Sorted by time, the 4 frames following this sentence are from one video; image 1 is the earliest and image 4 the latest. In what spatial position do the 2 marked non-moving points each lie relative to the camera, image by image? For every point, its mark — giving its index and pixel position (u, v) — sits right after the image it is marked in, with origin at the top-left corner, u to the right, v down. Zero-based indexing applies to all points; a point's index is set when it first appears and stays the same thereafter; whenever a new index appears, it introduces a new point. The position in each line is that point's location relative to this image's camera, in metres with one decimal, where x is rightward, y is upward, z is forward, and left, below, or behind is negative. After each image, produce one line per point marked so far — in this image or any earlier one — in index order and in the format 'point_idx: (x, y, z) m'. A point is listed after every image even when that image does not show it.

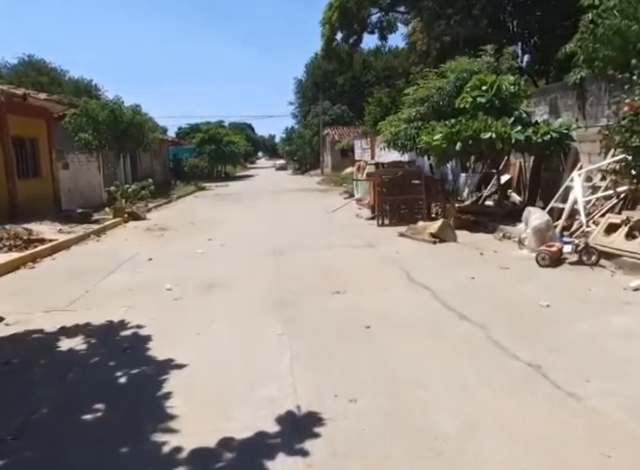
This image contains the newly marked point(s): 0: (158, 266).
0: (-3.1, -0.6, +9.0) m
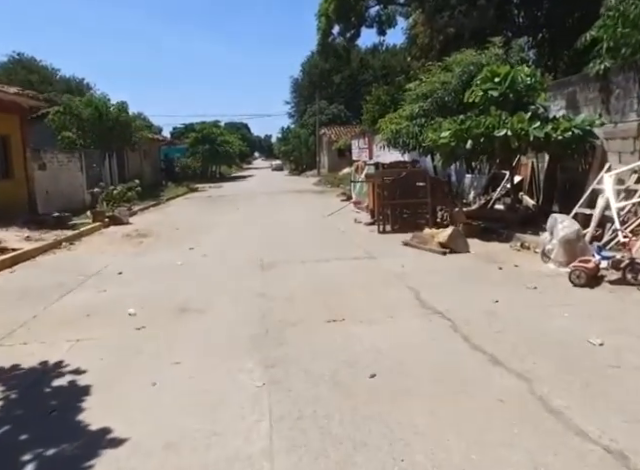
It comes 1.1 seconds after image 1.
0: (-3.2, -0.8, +7.8) m
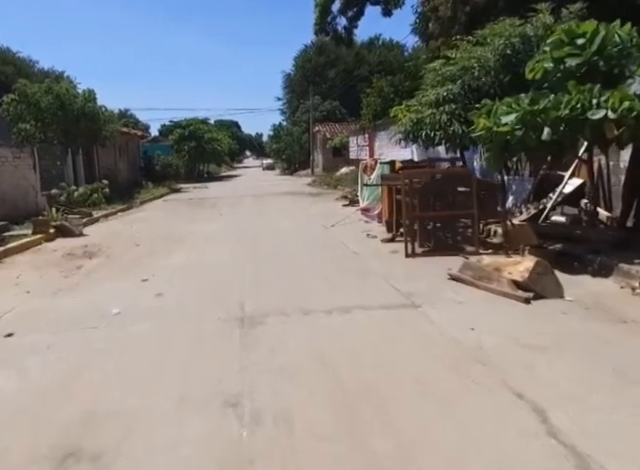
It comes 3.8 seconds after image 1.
0: (-3.0, -1.2, +4.6) m
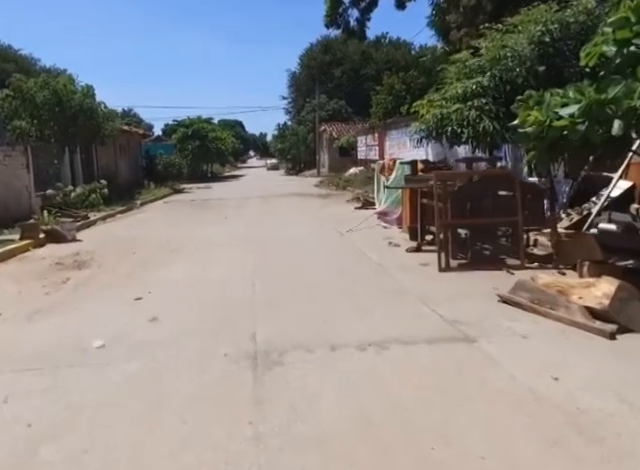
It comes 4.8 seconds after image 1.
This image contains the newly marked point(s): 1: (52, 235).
0: (-2.7, -1.3, +3.5) m
1: (-6.6, 0.0, +11.8) m
